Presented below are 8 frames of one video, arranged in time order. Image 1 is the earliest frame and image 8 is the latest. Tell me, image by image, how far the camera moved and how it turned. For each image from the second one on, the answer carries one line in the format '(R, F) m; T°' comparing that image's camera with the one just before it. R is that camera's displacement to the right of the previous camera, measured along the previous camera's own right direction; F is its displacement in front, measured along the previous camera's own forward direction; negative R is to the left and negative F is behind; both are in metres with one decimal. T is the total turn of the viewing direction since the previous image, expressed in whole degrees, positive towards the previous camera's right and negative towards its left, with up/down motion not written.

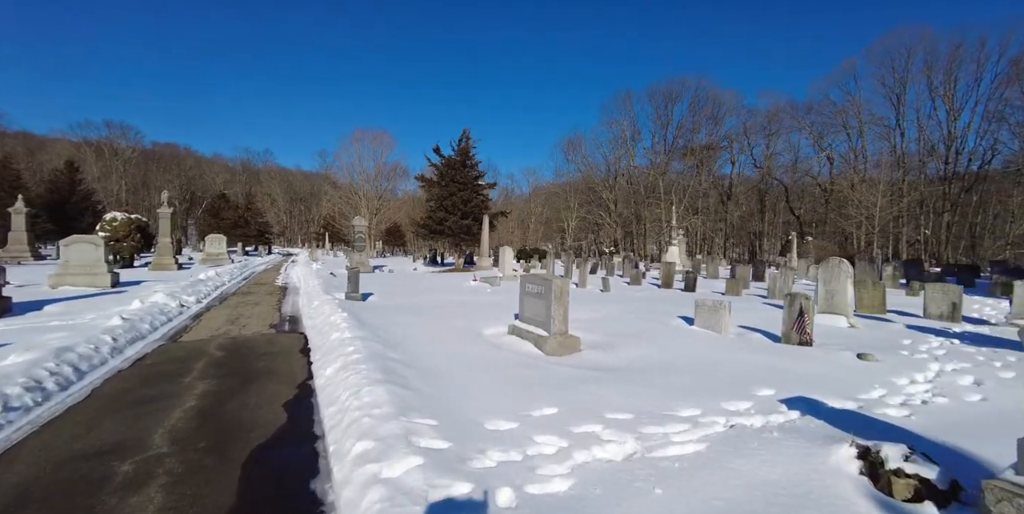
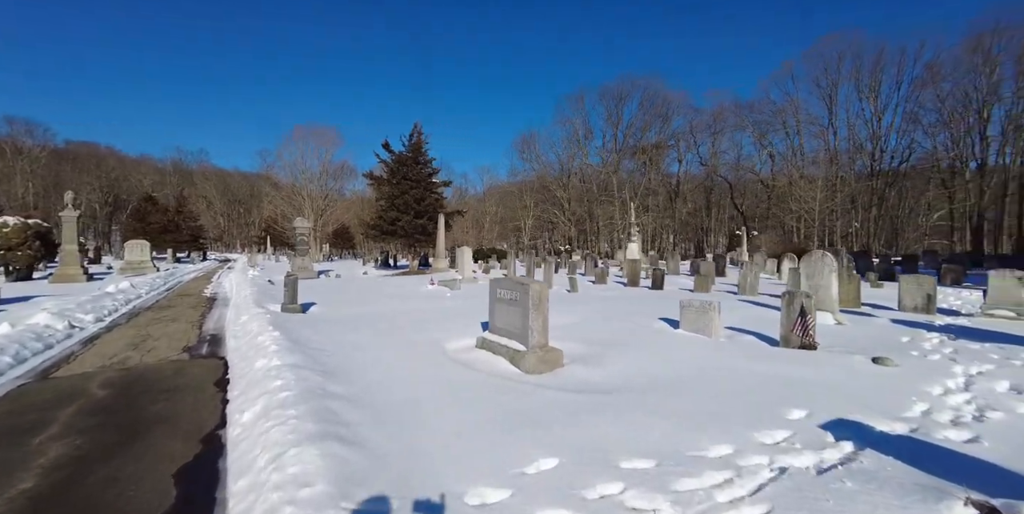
(-0.2, +1.1) m; +5°
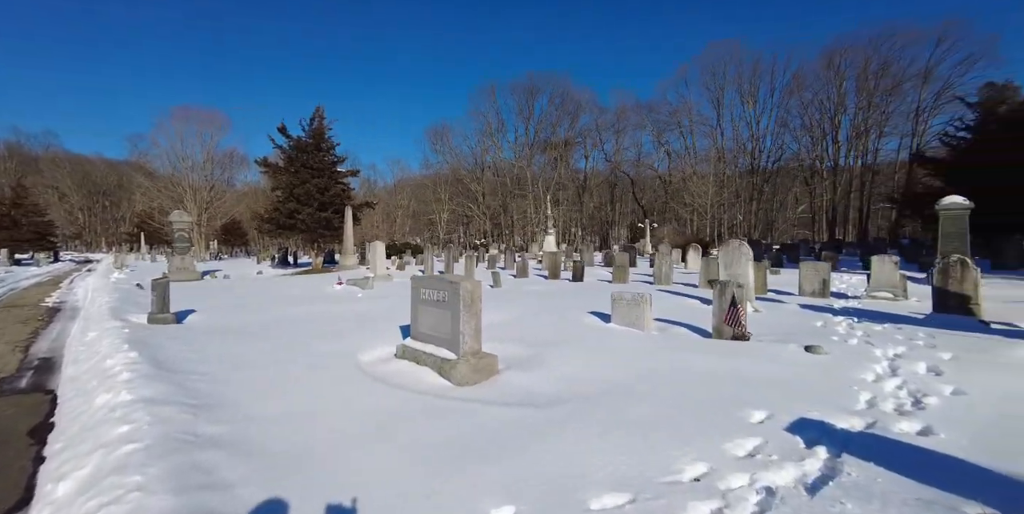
(-0.1, +0.8) m; +10°
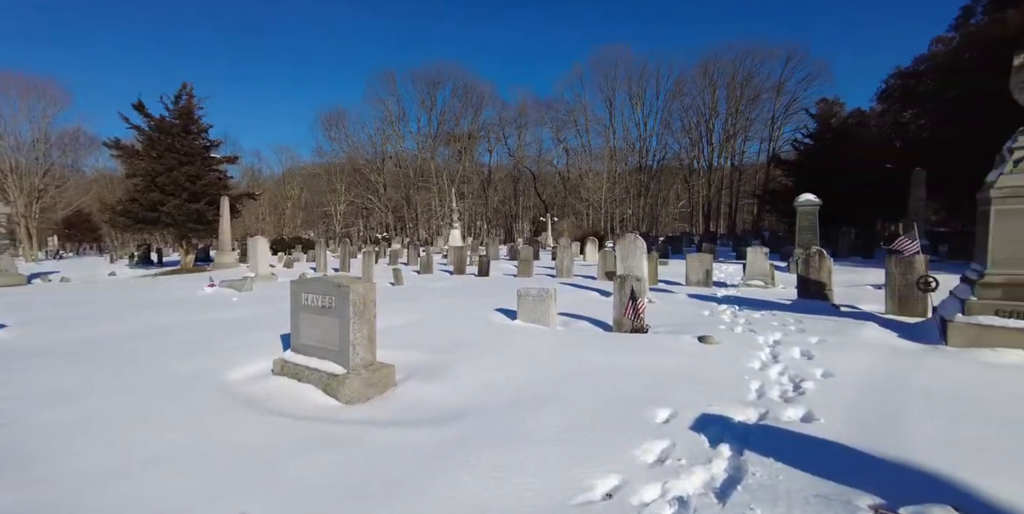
(0.0, +0.4) m; +11°
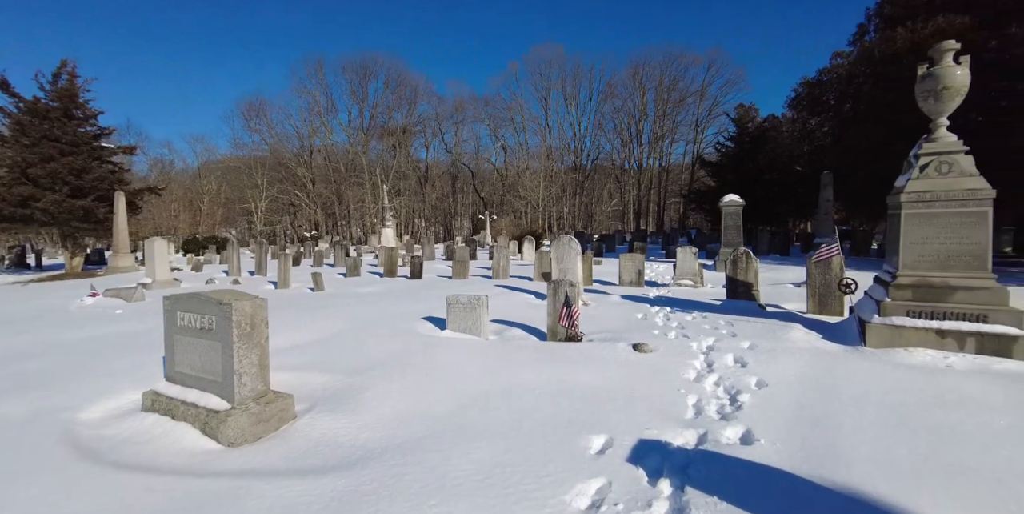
(+0.1, +0.5) m; +7°
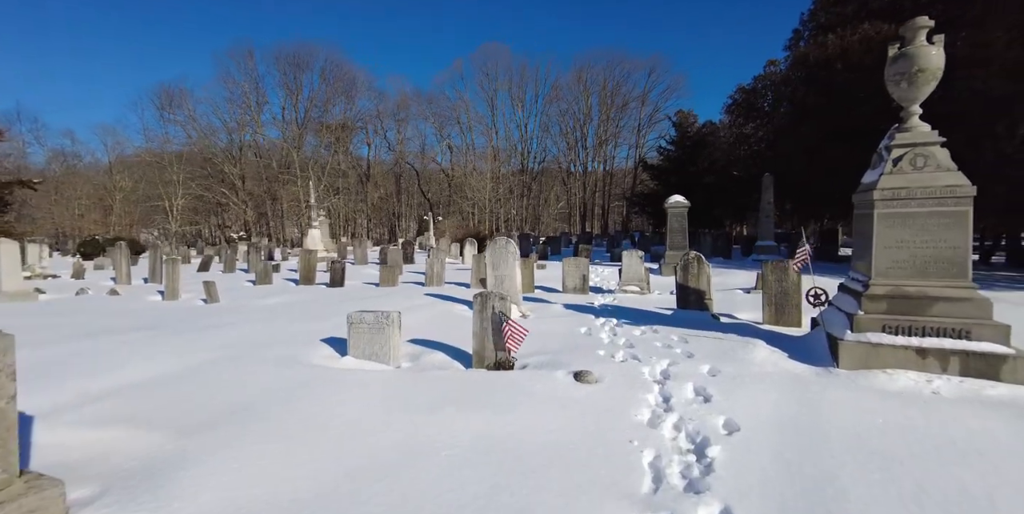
(+0.4, +1.3) m; +6°
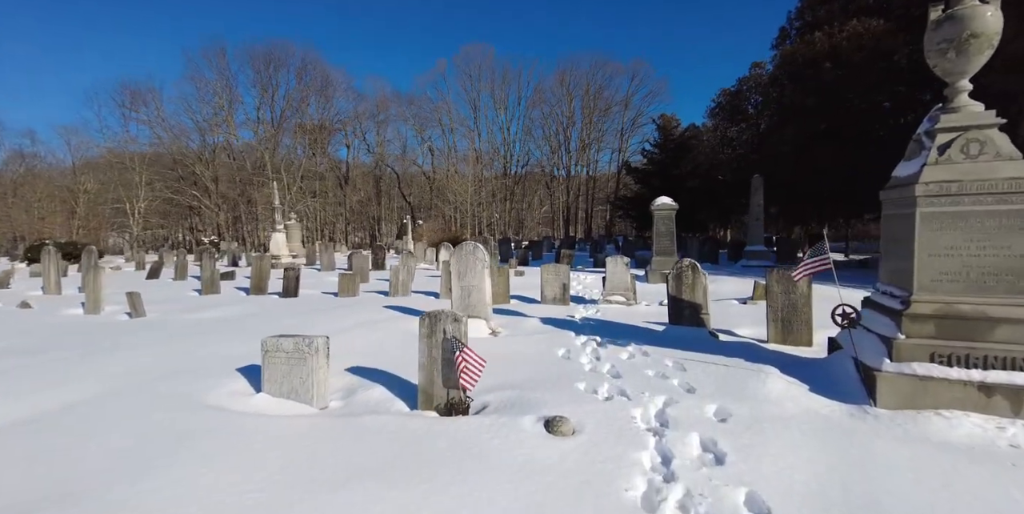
(+0.3, +1.2) m; +2°
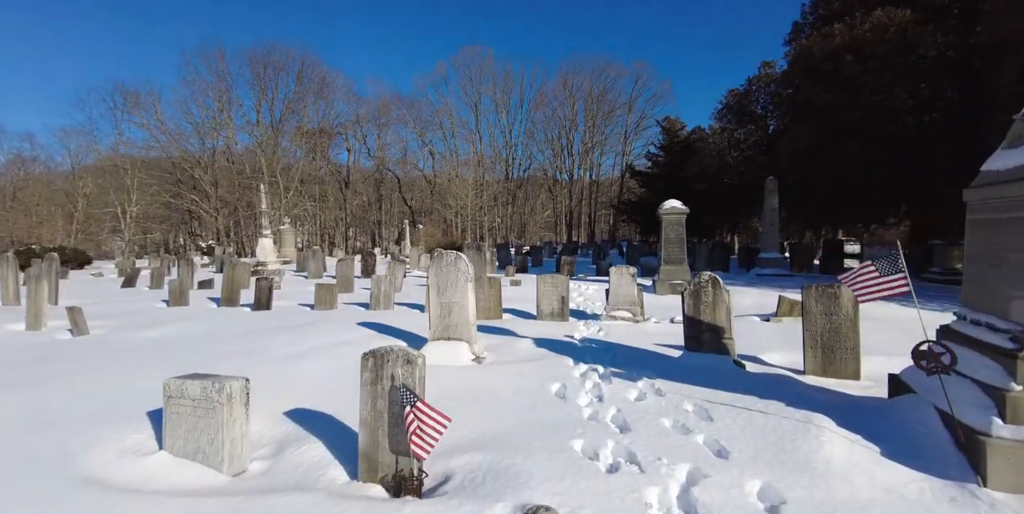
(+0.2, +1.2) m; 0°
